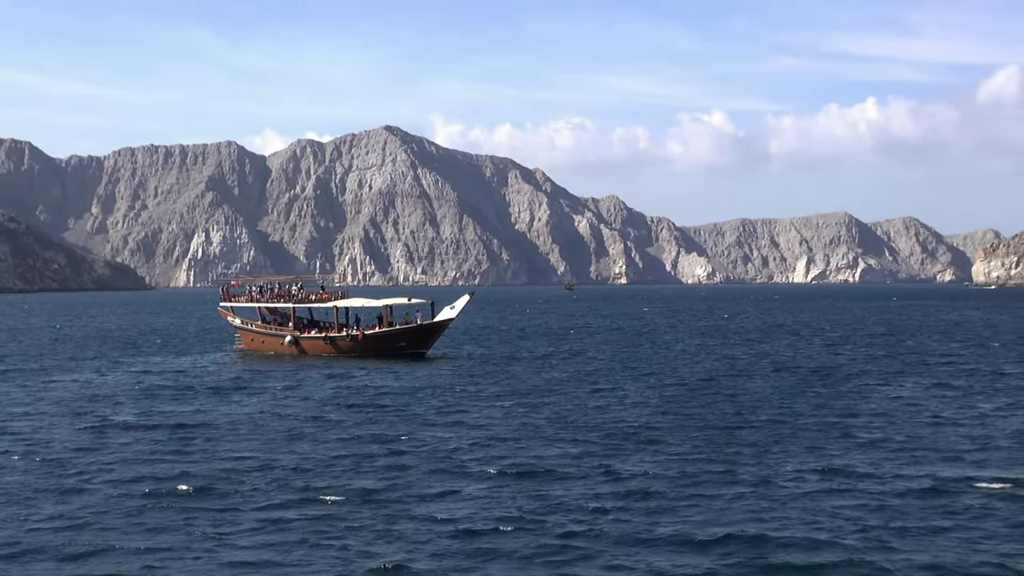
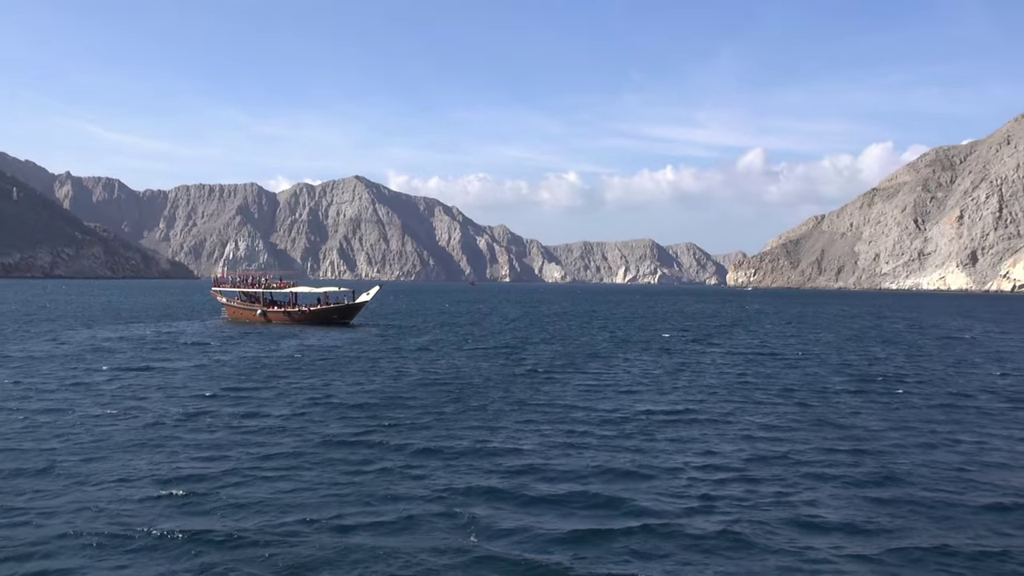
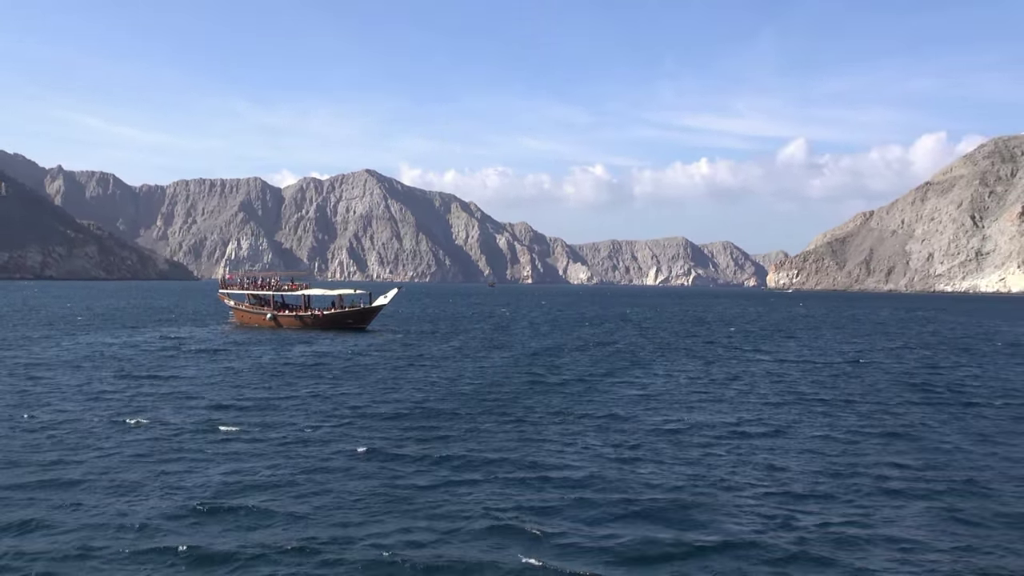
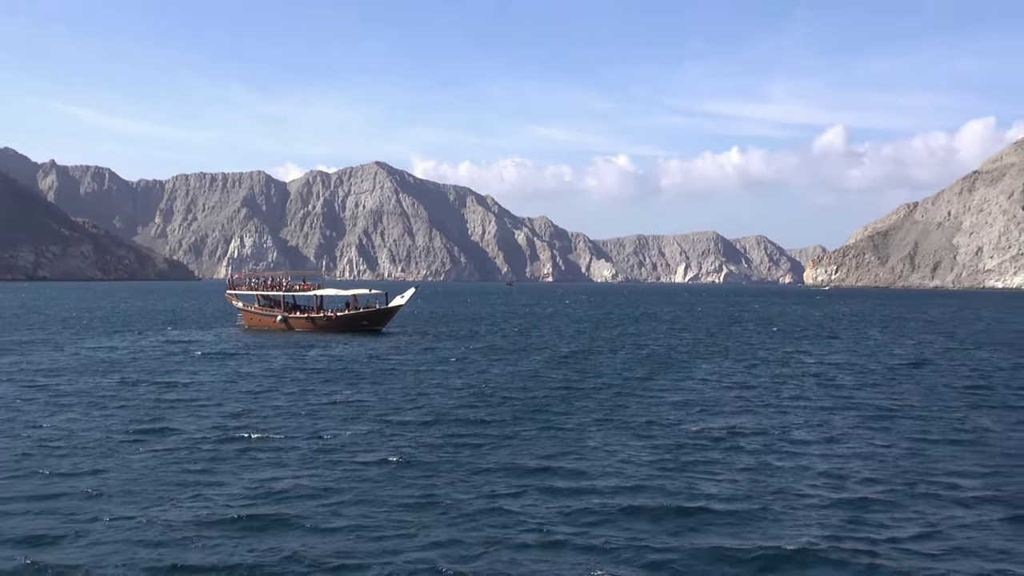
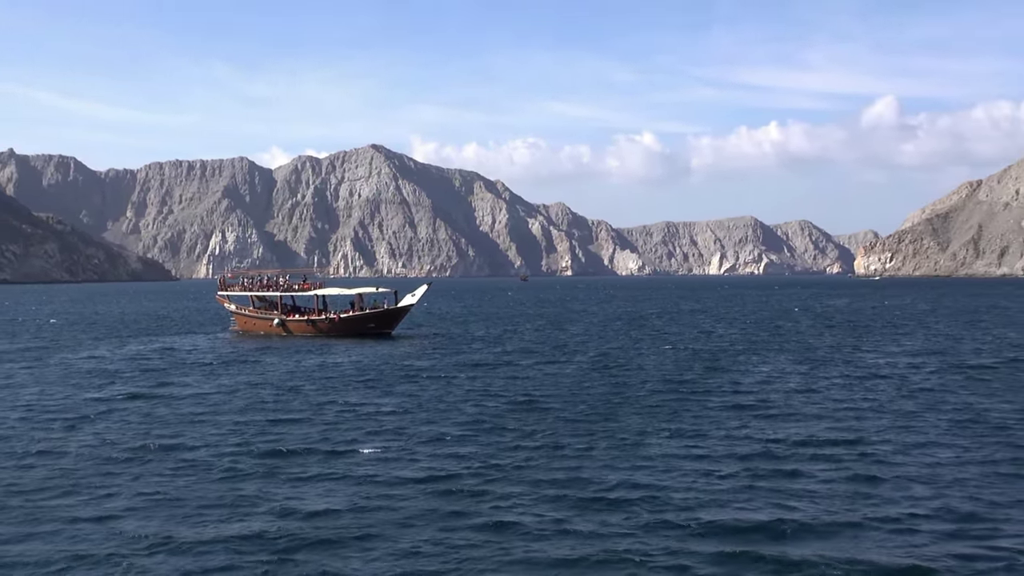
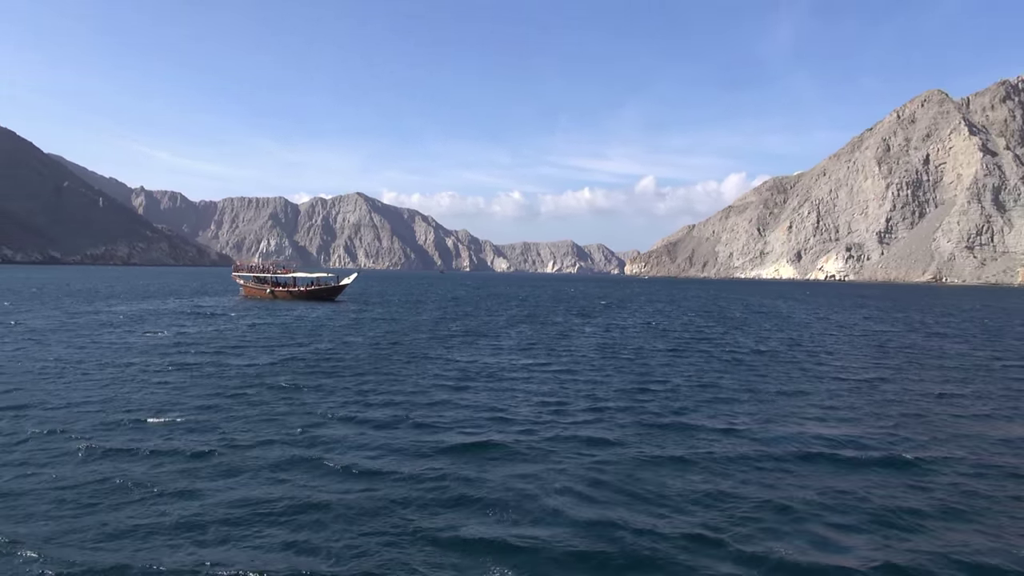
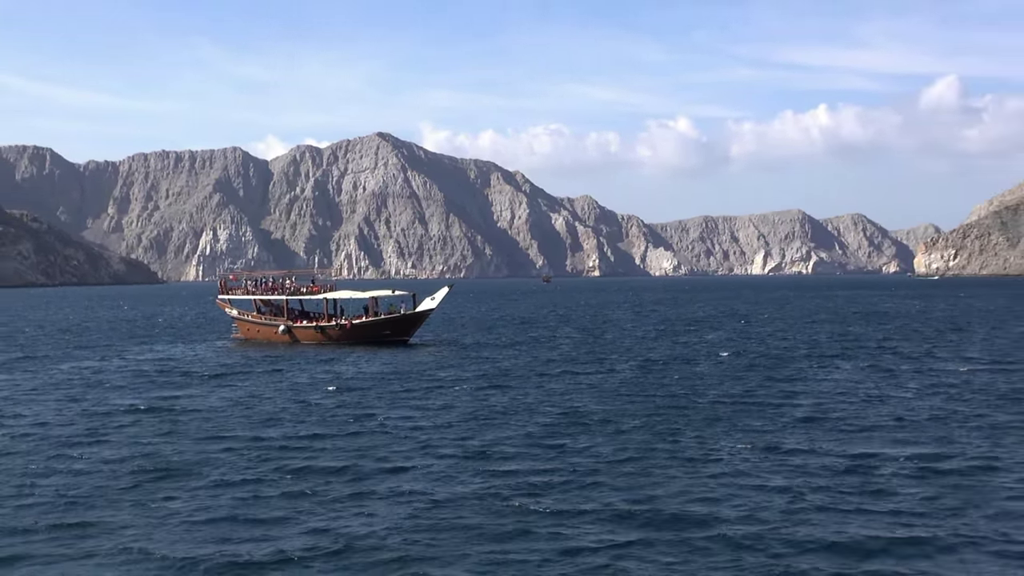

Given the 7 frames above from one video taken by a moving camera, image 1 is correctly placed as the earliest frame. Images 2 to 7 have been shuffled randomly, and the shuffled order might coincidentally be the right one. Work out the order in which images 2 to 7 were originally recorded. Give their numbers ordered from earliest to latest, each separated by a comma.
7, 5, 4, 3, 2, 6
